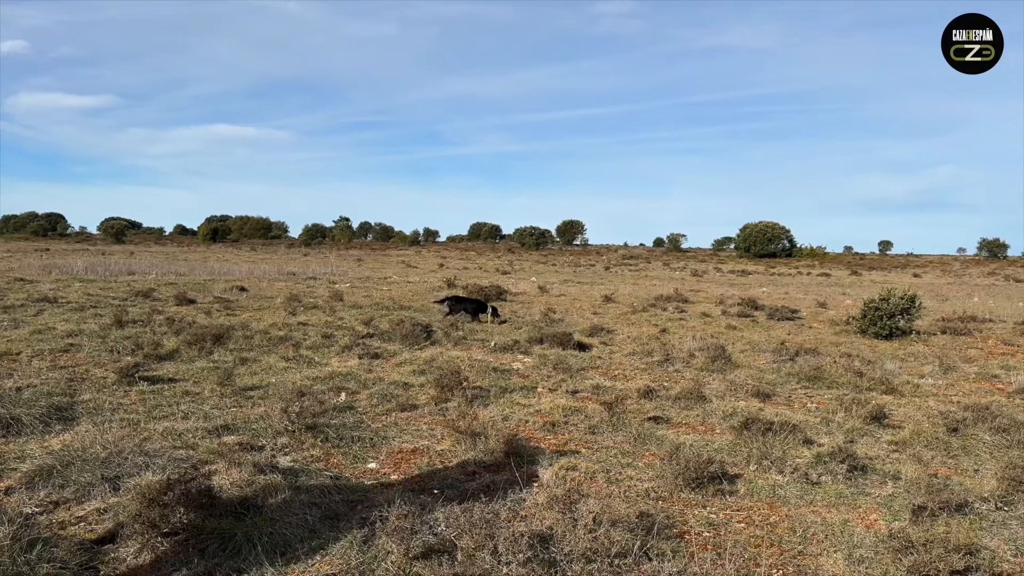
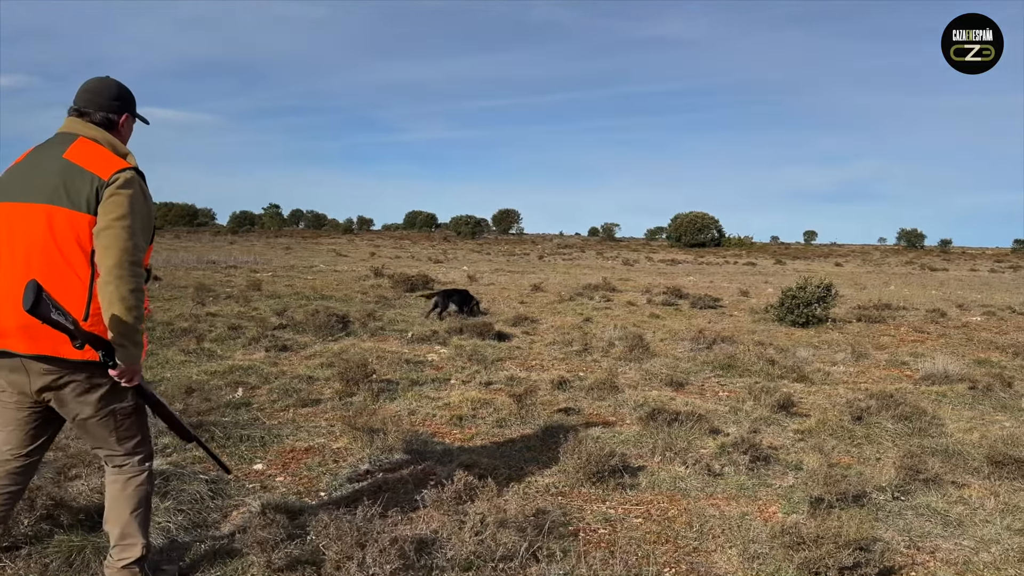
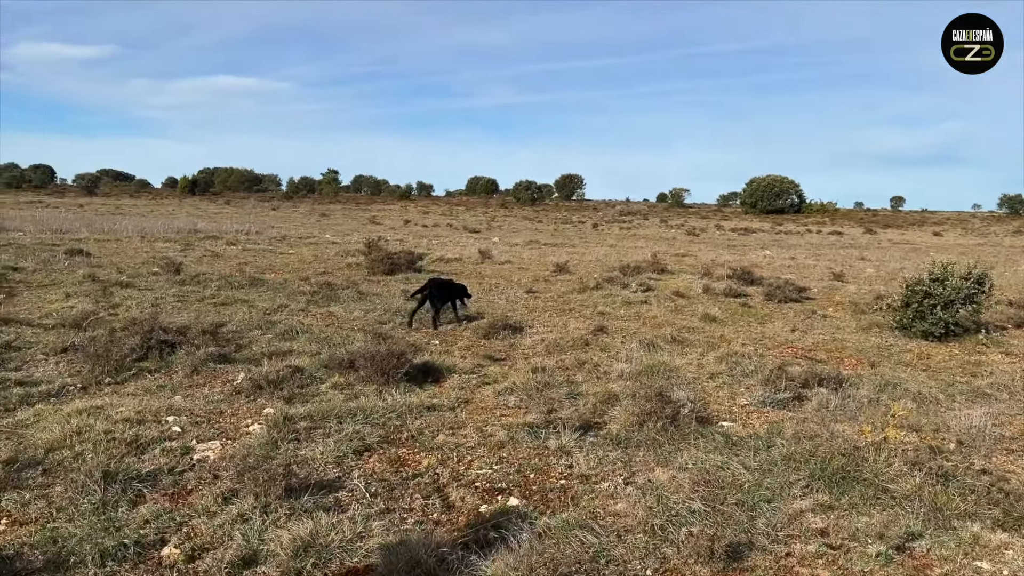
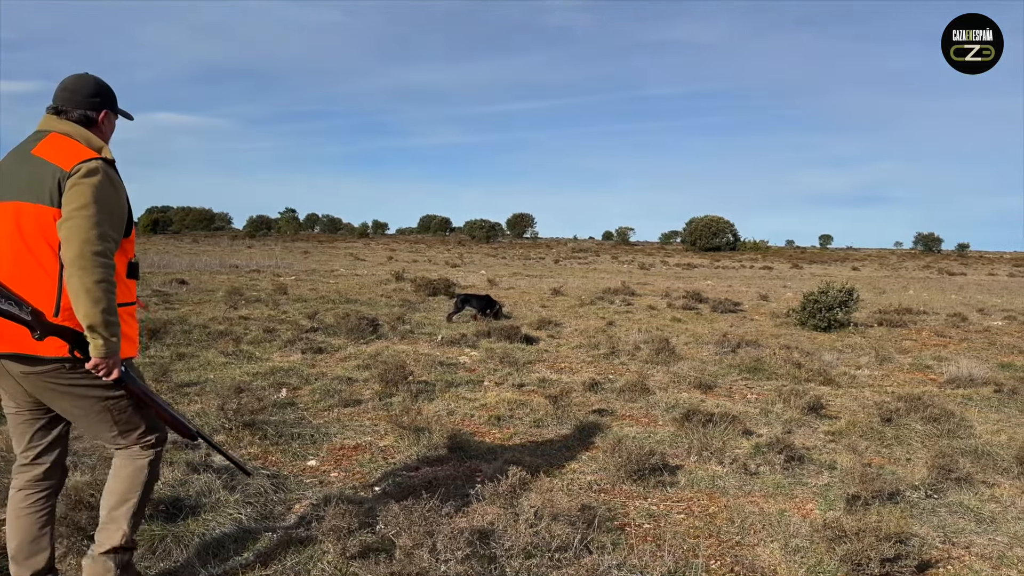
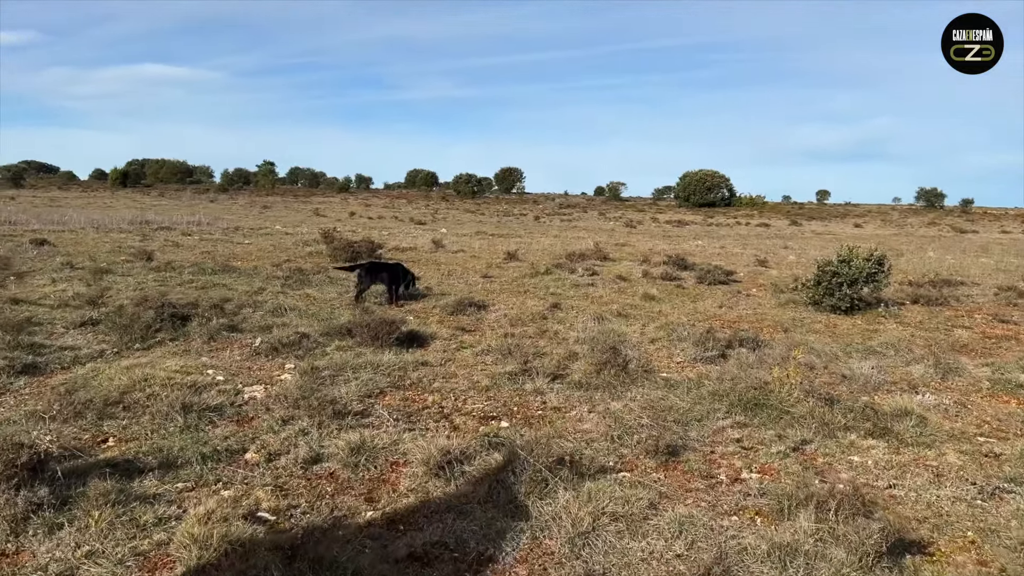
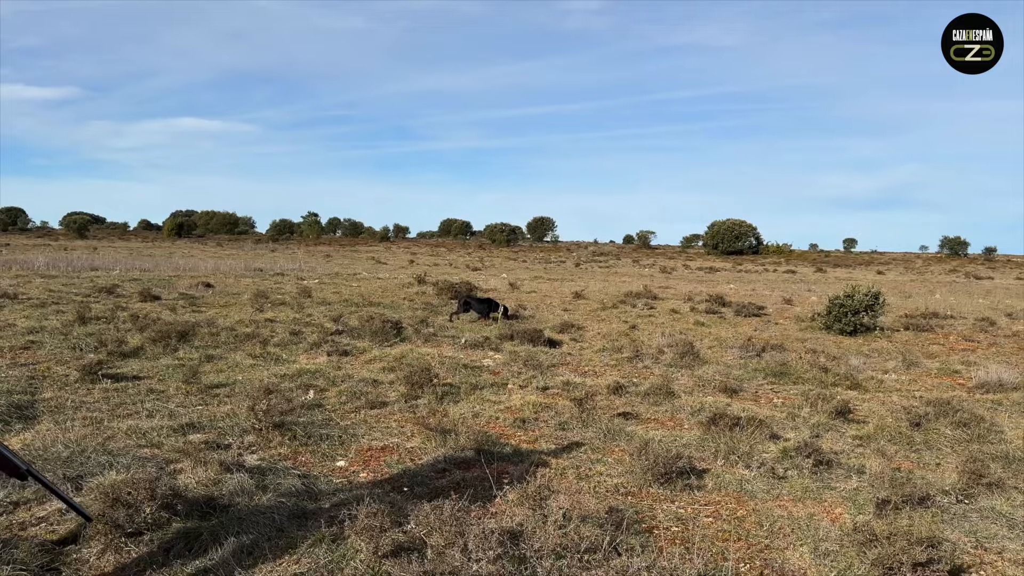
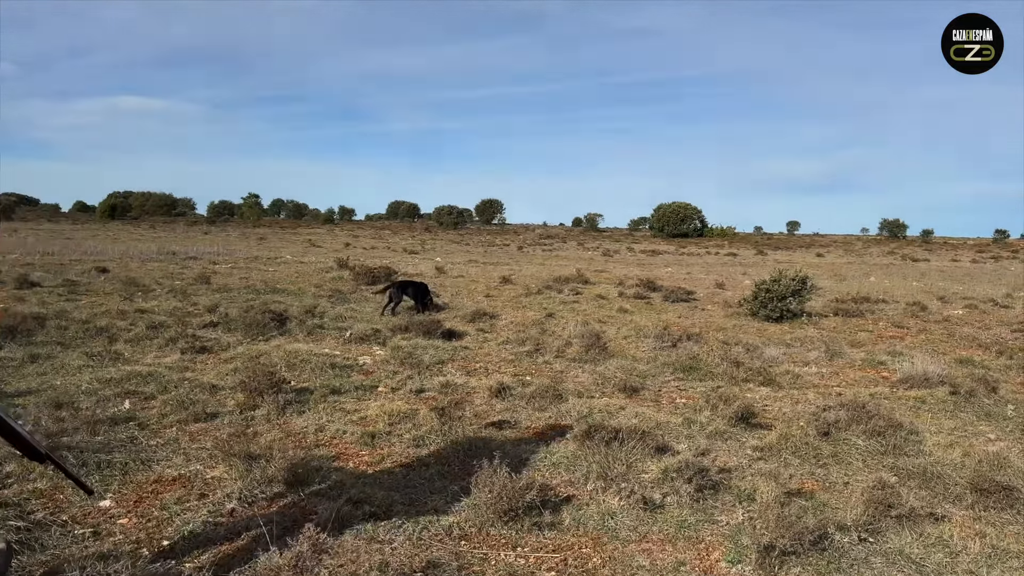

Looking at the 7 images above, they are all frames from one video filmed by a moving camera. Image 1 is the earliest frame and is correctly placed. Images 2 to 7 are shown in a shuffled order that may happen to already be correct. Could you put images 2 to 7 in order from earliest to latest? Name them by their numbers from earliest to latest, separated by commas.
6, 4, 2, 7, 5, 3
